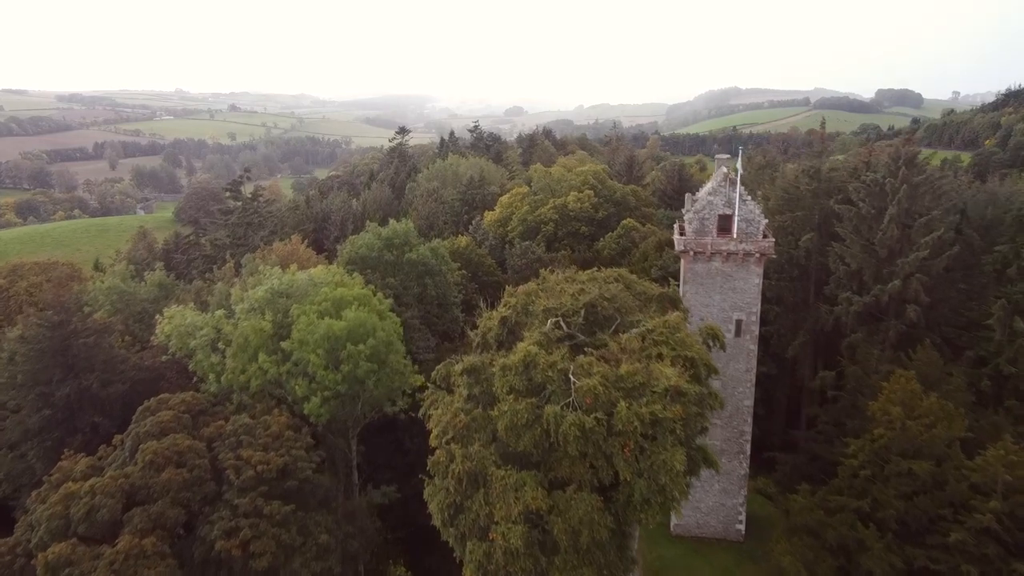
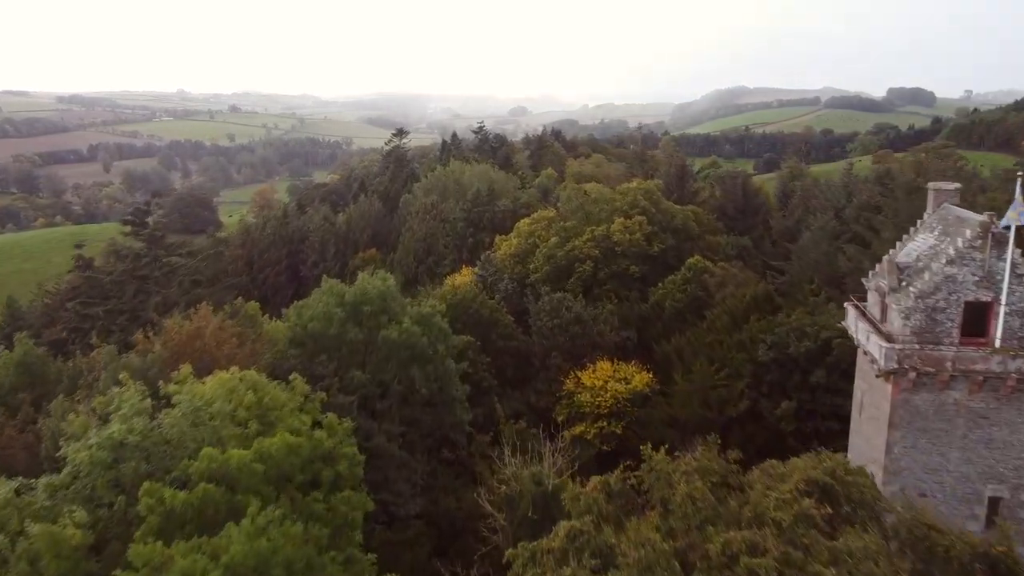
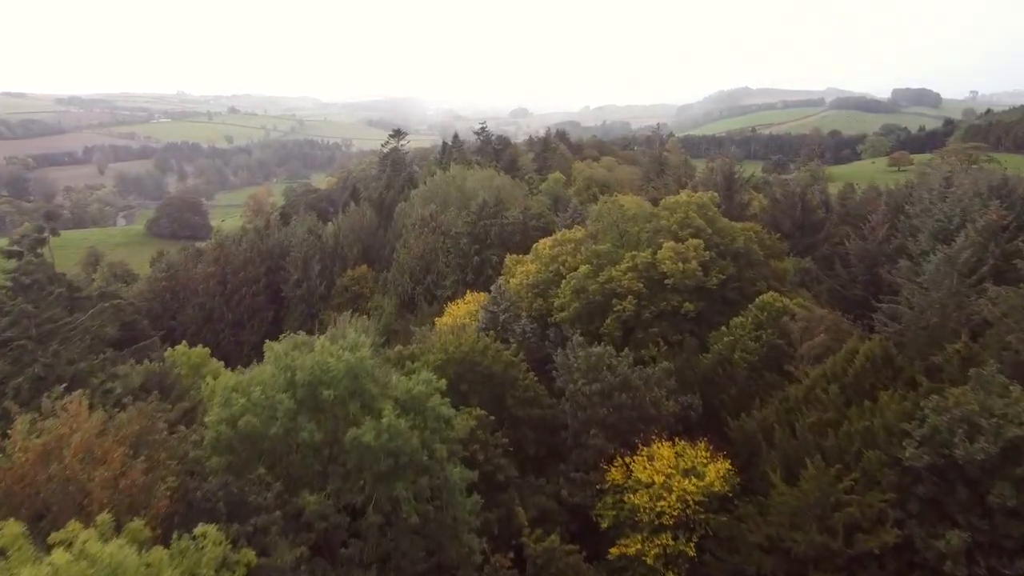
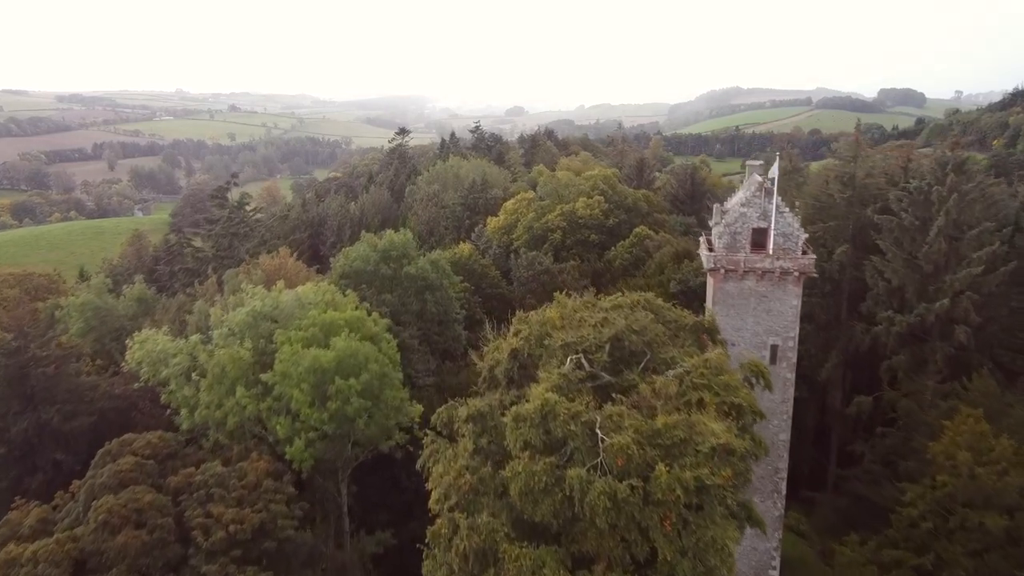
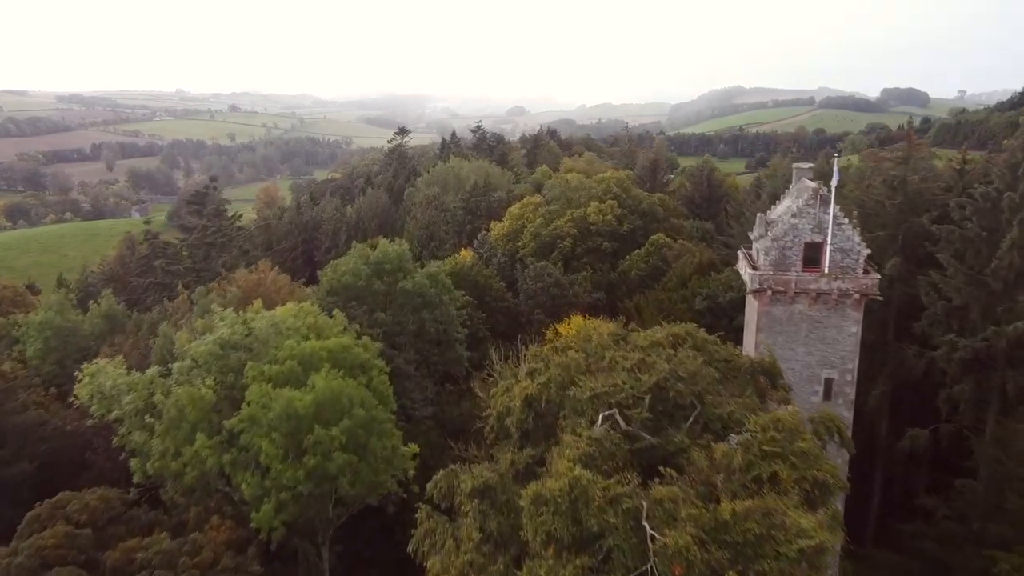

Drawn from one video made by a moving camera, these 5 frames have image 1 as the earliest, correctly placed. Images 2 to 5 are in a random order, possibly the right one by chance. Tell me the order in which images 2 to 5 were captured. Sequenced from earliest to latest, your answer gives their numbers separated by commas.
4, 5, 2, 3
